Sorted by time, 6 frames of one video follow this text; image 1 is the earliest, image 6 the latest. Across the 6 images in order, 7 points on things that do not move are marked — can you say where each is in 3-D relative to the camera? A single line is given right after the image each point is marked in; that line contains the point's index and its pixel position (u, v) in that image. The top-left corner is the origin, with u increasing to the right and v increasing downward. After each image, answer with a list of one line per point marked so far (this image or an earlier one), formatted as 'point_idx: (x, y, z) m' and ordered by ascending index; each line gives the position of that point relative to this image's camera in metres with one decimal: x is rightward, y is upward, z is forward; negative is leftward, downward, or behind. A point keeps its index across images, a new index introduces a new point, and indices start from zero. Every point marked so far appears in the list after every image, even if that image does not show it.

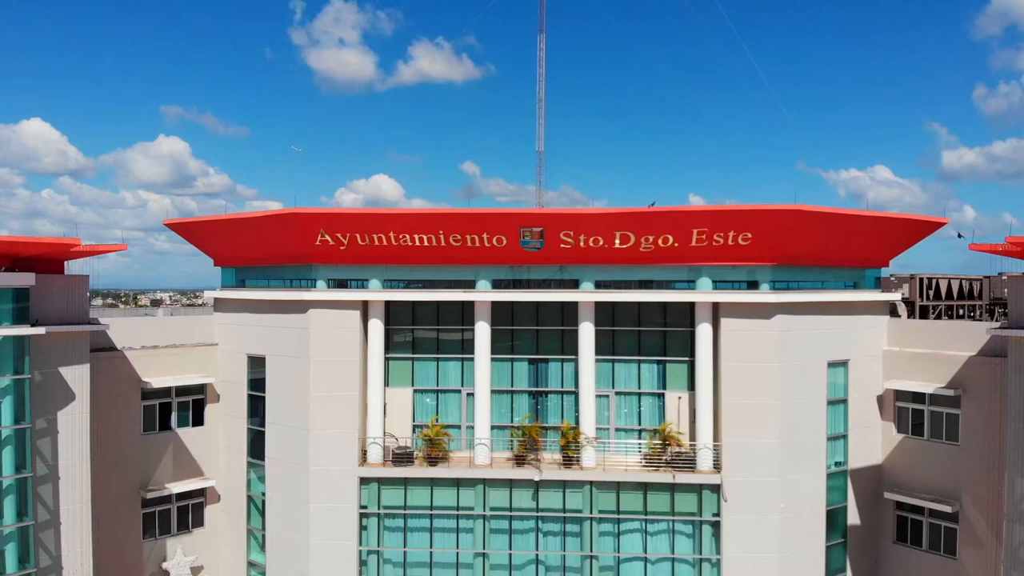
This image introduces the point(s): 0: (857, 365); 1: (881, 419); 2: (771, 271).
0: (+9.2, -2.1, +17.7) m
1: (+10.1, -3.6, +18.2) m
2: (+6.4, +0.5, +16.6) m
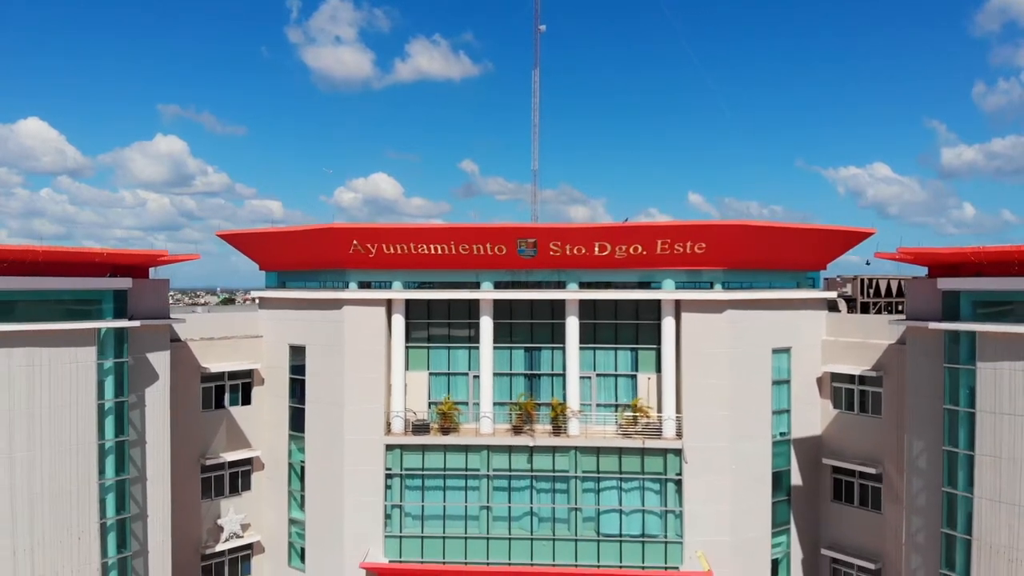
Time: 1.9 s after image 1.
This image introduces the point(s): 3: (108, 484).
0: (+9.1, -2.0, +21.3) m
1: (+10.0, -3.6, +21.7) m
2: (+6.3, +0.5, +20.1) m
3: (-10.3, -5.0, +17.2) m
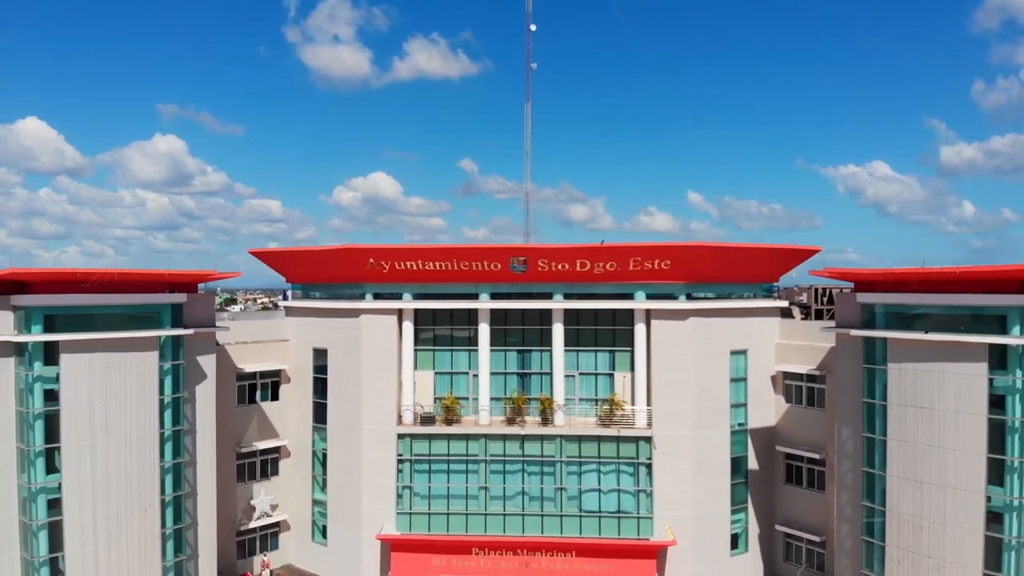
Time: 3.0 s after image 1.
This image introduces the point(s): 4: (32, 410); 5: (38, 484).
0: (+8.9, -2.4, +24.5) m
1: (+9.8, -3.9, +25.0) m
2: (+6.1, +0.1, +23.4) m
3: (-10.5, -5.5, +20.5) m
4: (-13.0, -3.3, +18.1) m
5: (-13.0, -5.4, +18.3) m
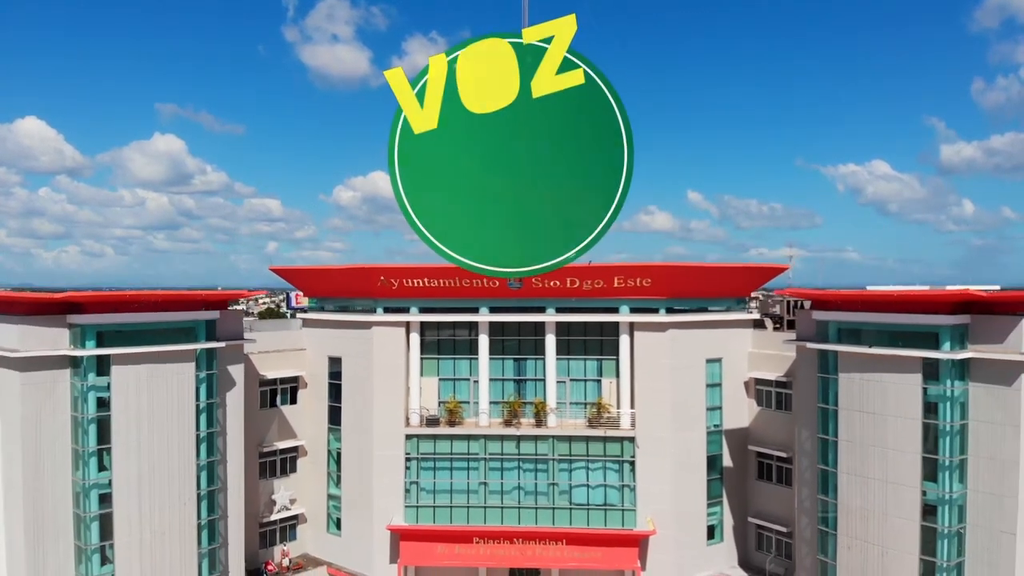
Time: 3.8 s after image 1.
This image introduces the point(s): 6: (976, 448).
0: (+8.8, -3.0, +27.1) m
1: (+9.7, -4.5, +27.5) m
2: (+6.0, -0.5, +25.9) m
3: (-10.6, -6.1, +23.0) m
4: (-13.1, -3.9, +20.6) m
5: (-13.1, -6.0, +20.8) m
6: (+13.2, -4.6, +18.8) m
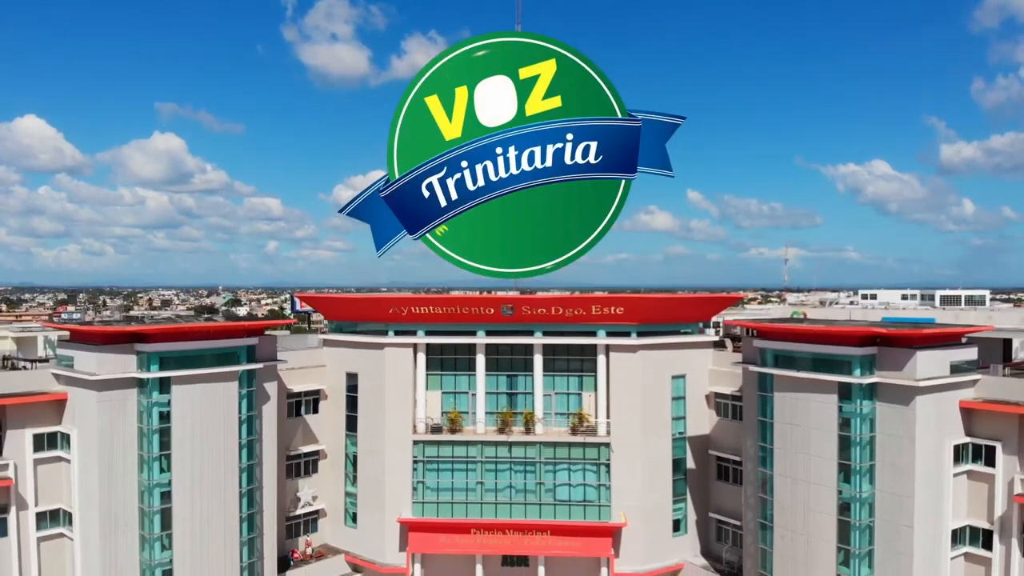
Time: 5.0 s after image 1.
0: (+8.5, -4.2, +31.4) m
1: (+9.4, -5.7, +31.8) m
2: (+5.7, -1.7, +30.2) m
3: (-11.0, -7.3, +27.3) m
4: (-13.5, -5.1, +24.9) m
5: (-13.4, -7.2, +25.1) m
6: (+12.8, -5.8, +23.1) m
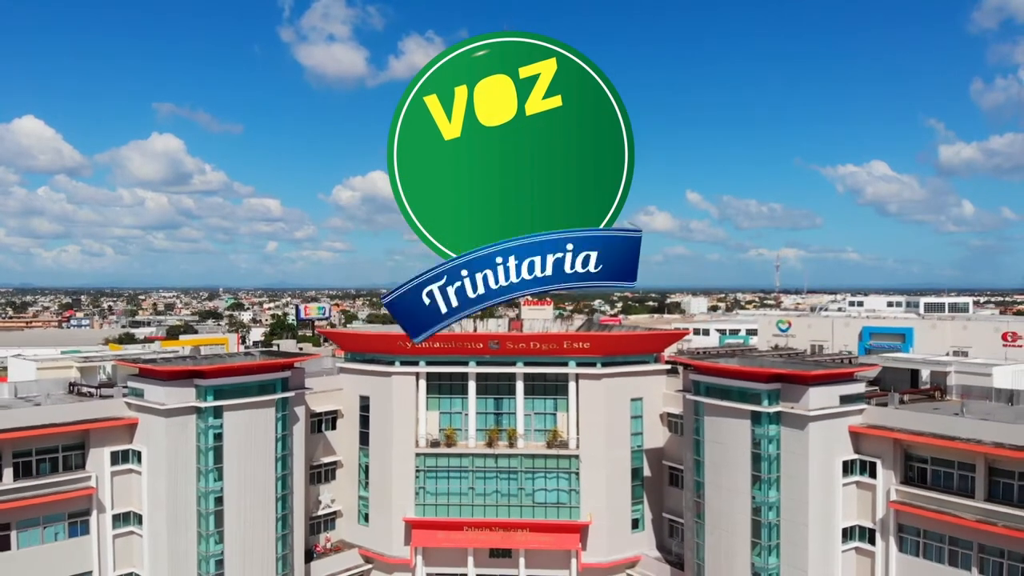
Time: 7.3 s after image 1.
0: (+7.7, -6.4, +37.6) m
1: (+8.6, -7.9, +38.1) m
2: (+4.9, -3.9, +36.5) m
3: (-11.8, -9.4, +33.6) m
4: (-14.3, -7.3, +31.2) m
5: (-14.2, -9.4, +31.3) m
6: (+12.1, -7.9, +29.4) m
